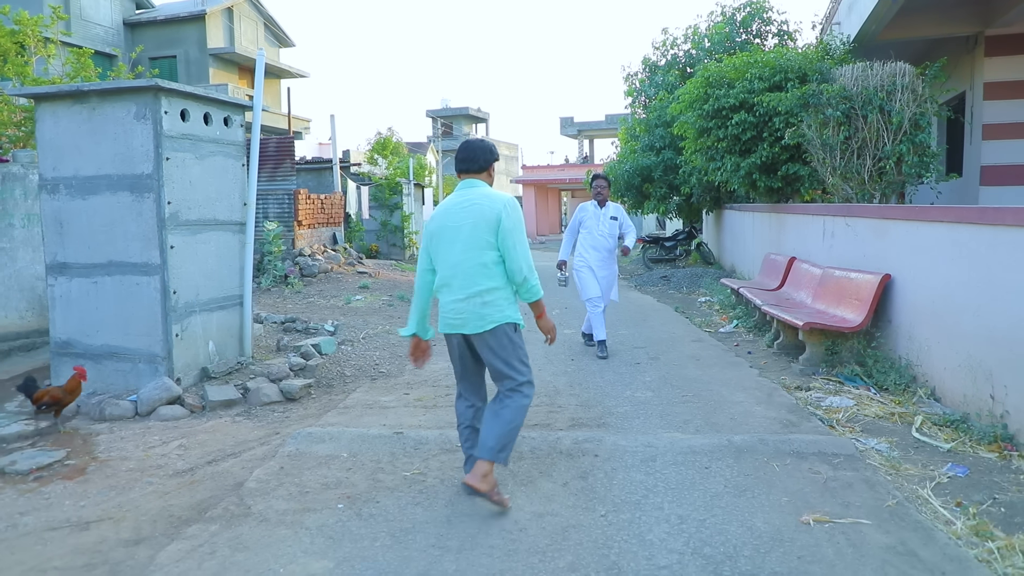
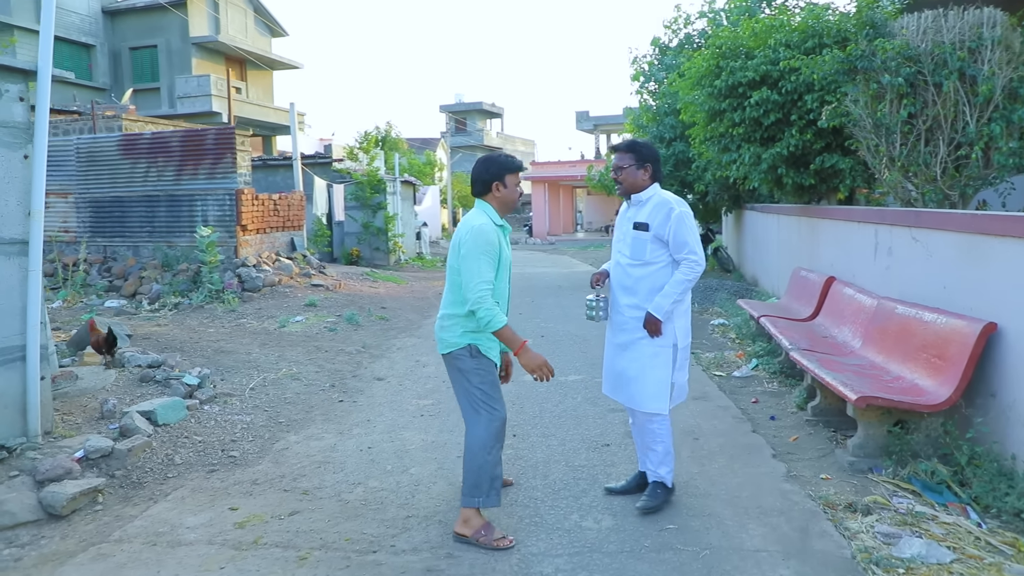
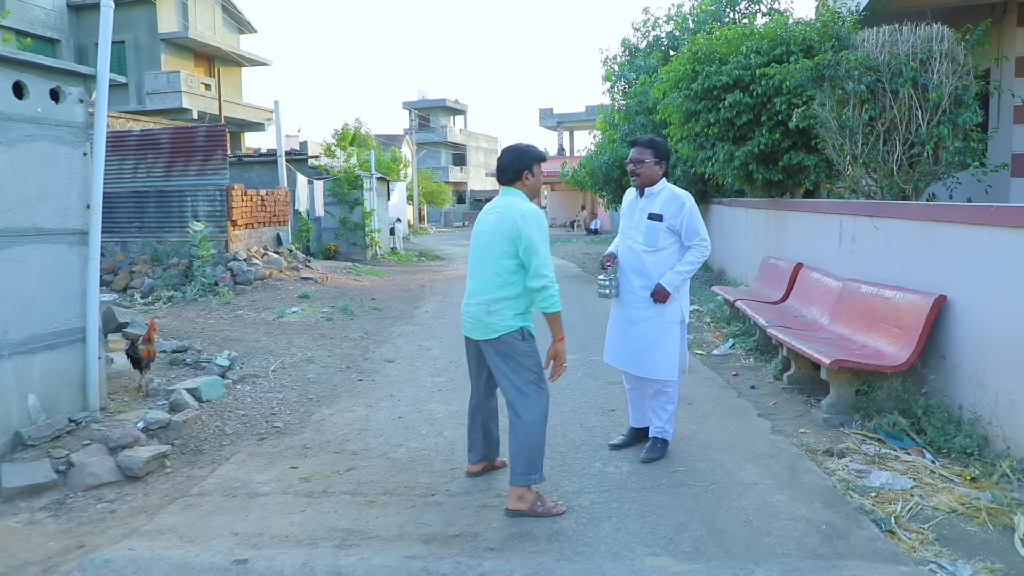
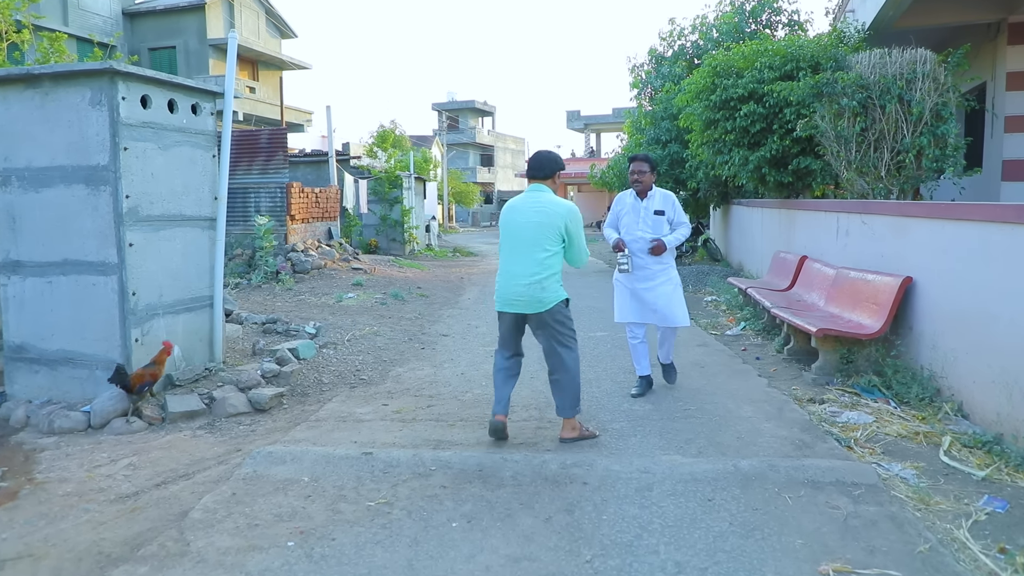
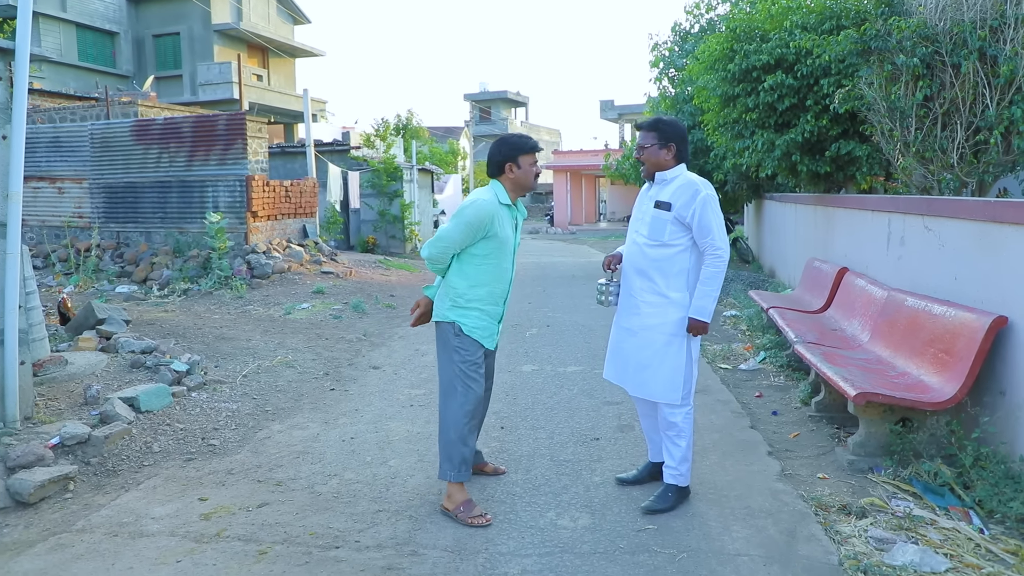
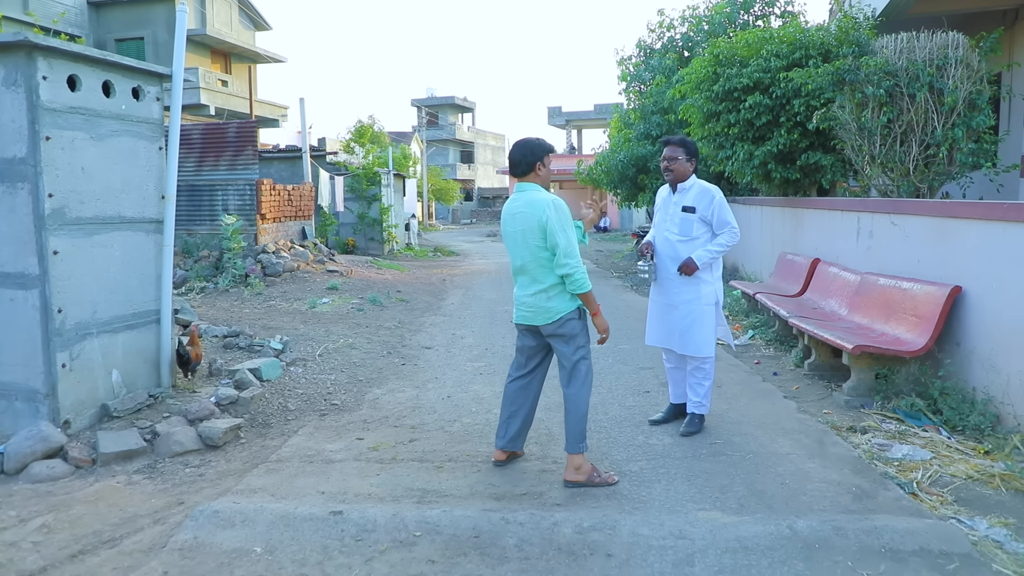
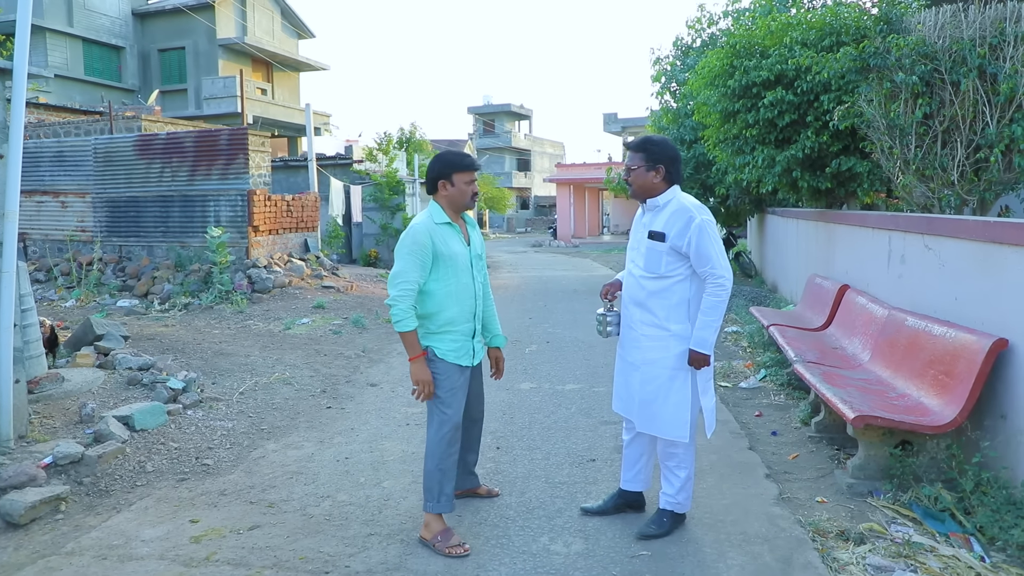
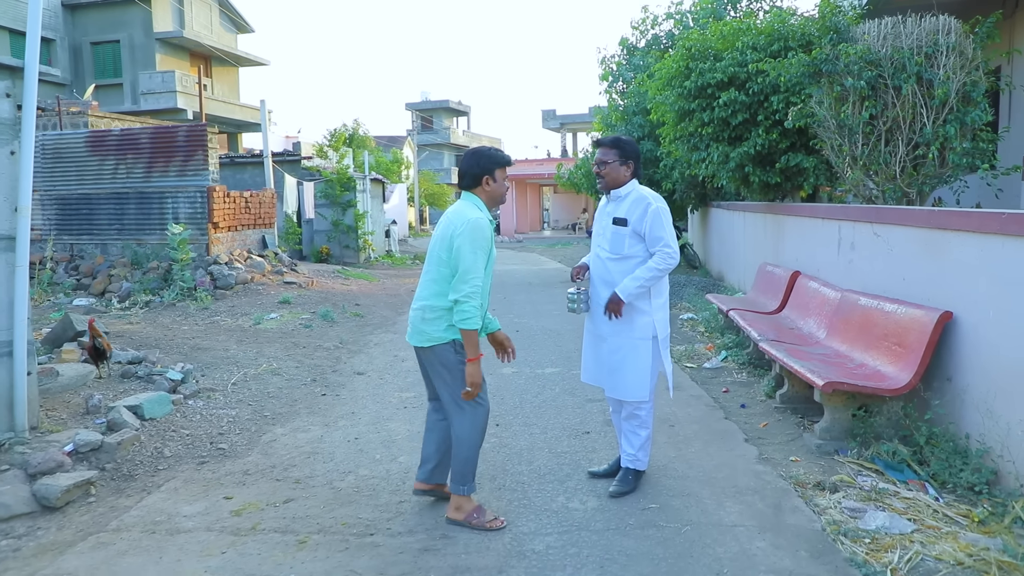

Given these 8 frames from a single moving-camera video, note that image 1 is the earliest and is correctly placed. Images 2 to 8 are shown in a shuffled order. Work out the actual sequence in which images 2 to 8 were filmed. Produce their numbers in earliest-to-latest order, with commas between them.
4, 6, 3, 8, 2, 7, 5
